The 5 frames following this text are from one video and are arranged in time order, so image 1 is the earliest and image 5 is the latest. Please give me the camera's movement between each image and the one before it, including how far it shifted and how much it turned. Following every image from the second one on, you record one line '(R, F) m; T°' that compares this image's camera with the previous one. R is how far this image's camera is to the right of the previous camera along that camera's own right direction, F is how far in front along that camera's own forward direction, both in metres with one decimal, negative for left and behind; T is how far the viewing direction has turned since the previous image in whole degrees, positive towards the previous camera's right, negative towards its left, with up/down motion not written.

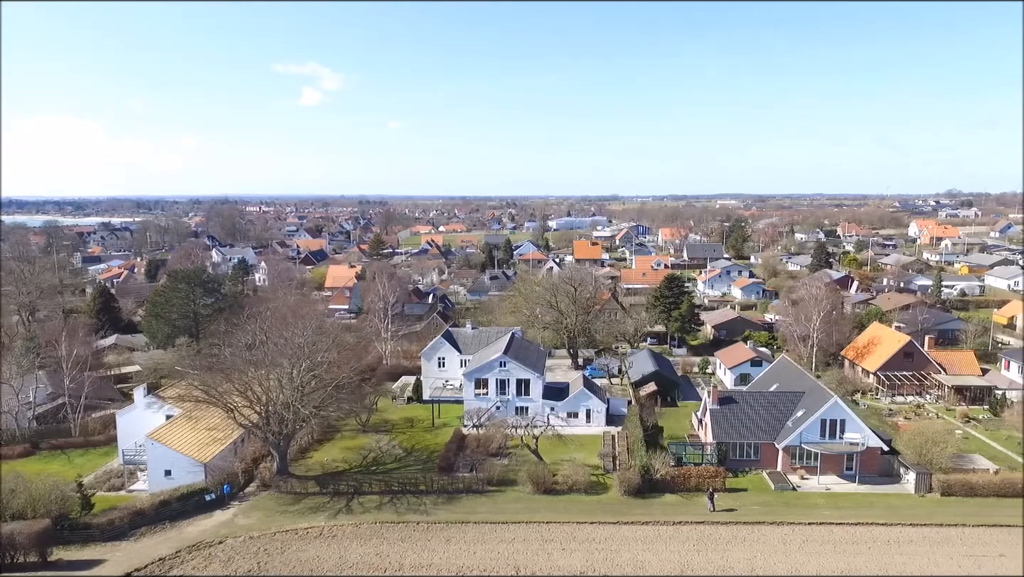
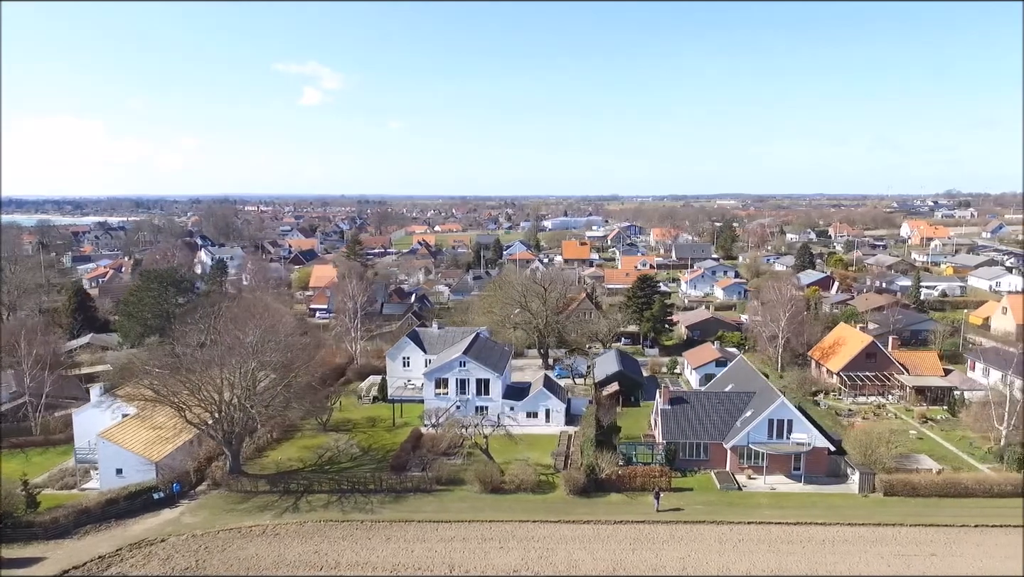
(+1.2, -0.1) m; 0°
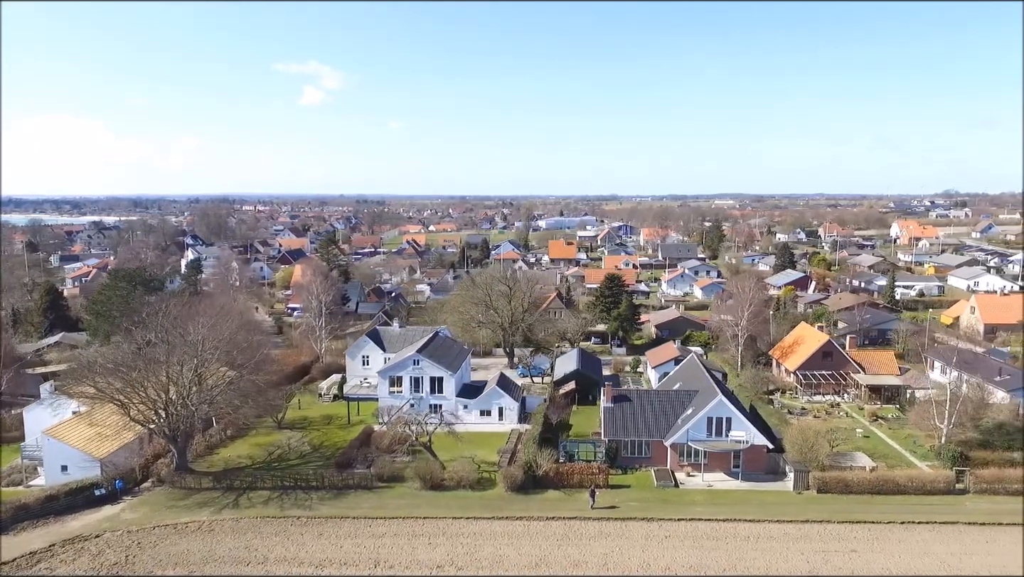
(+1.4, -0.1) m; 0°
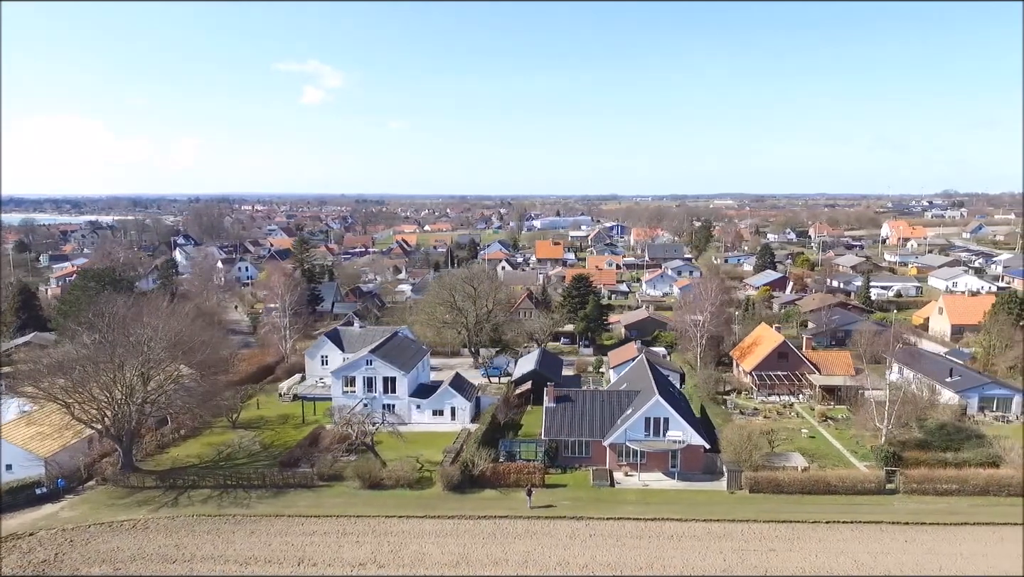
(+1.5, -0.2) m; 0°
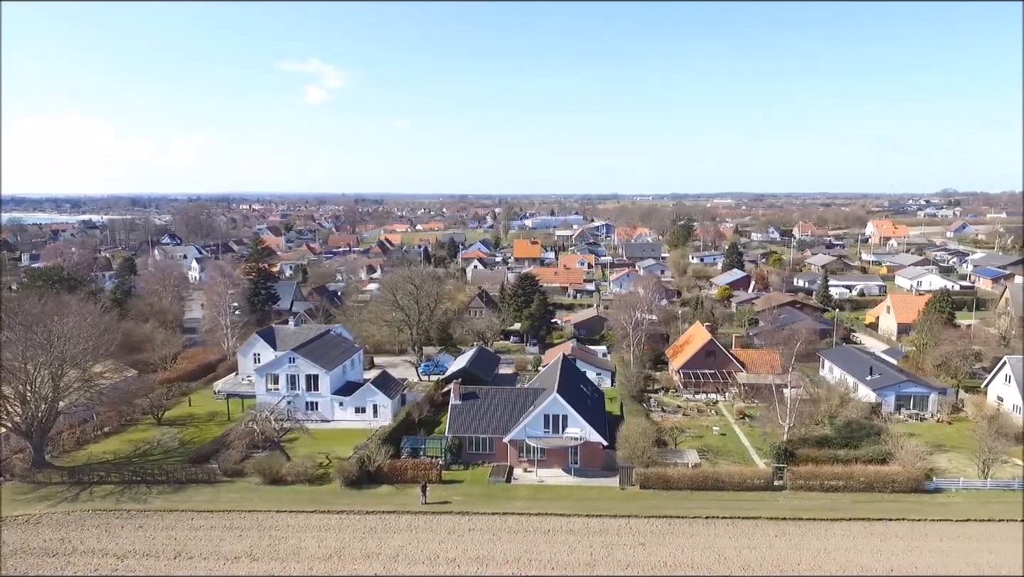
(+2.5, -0.2) m; 0°
